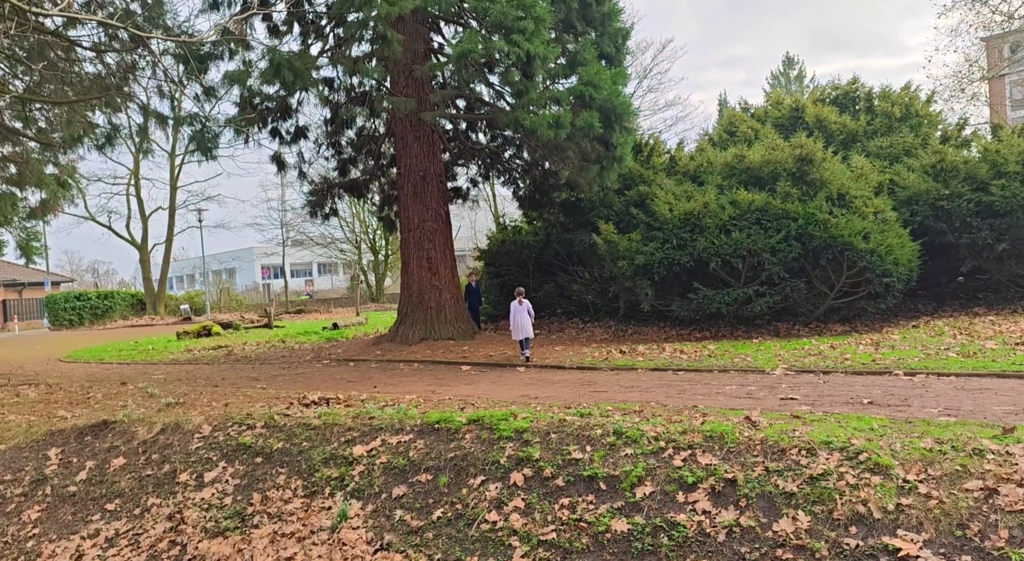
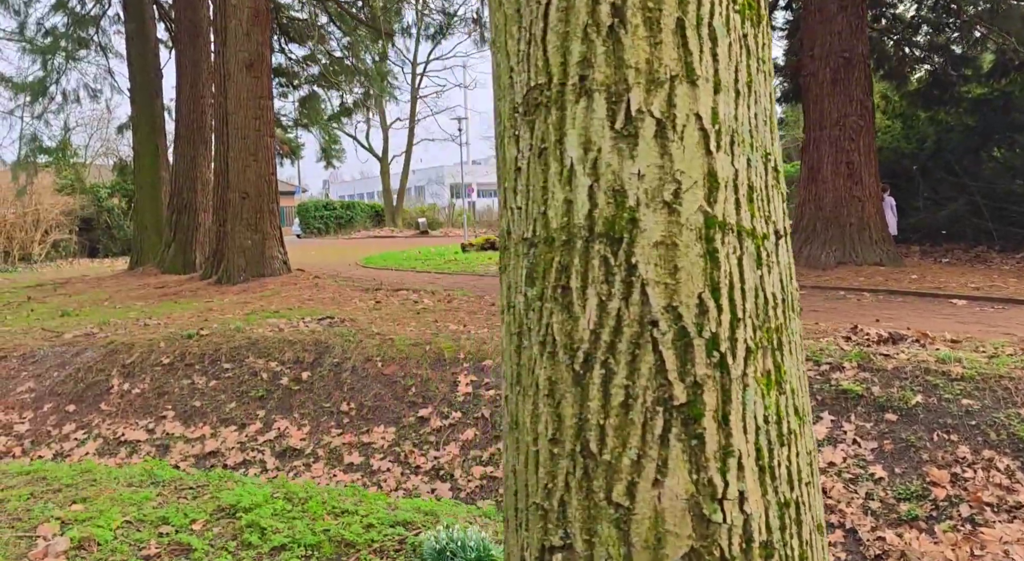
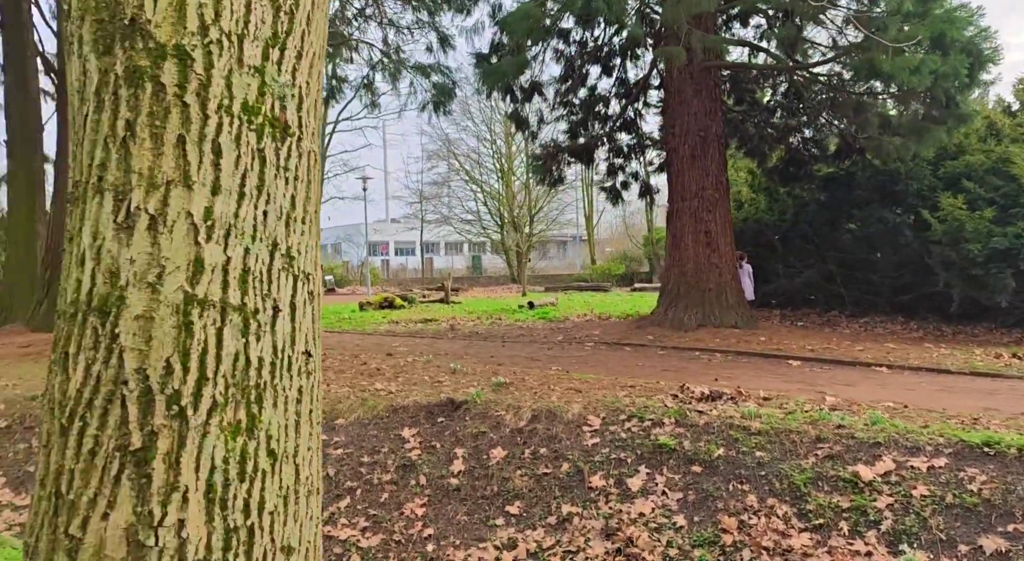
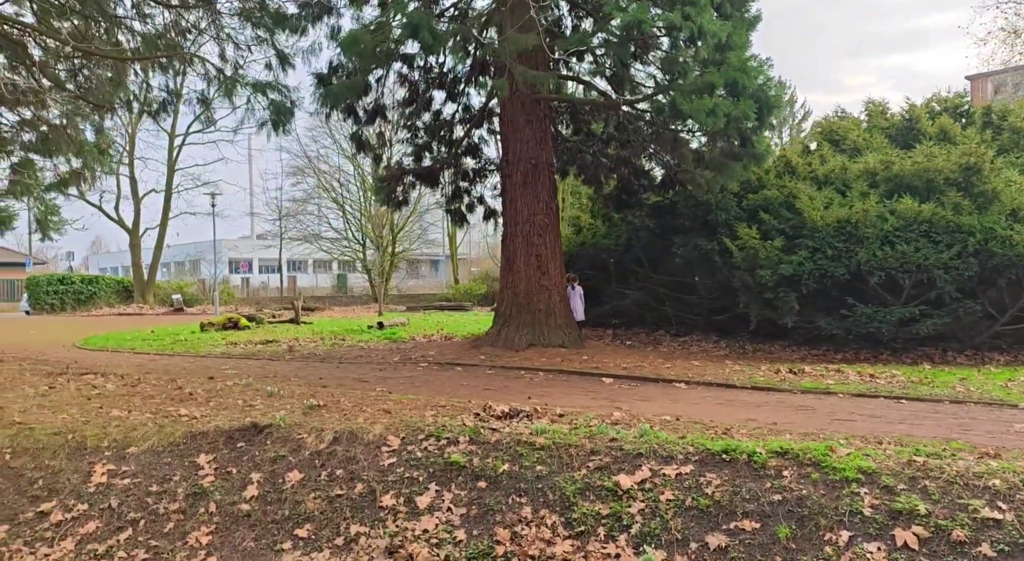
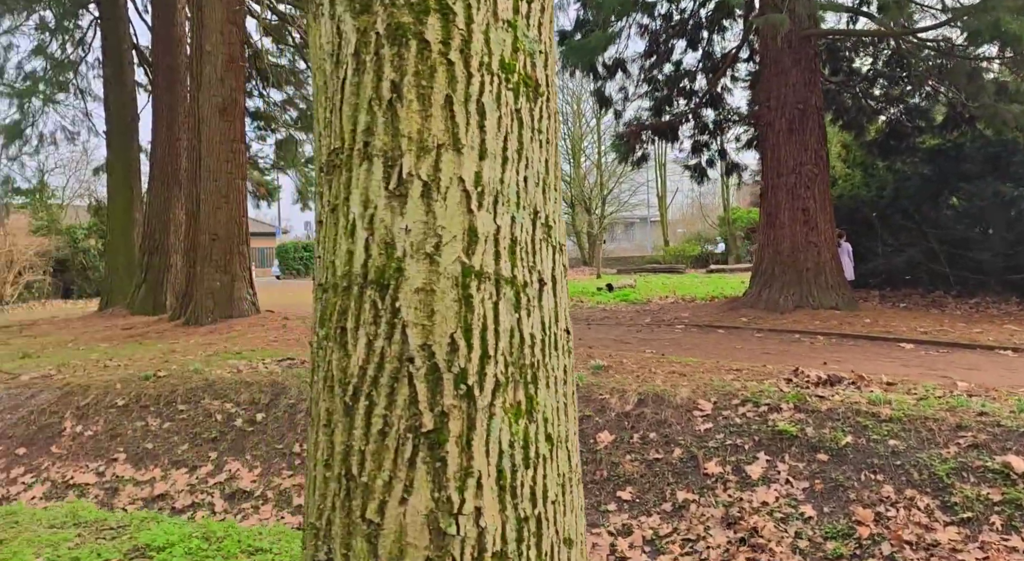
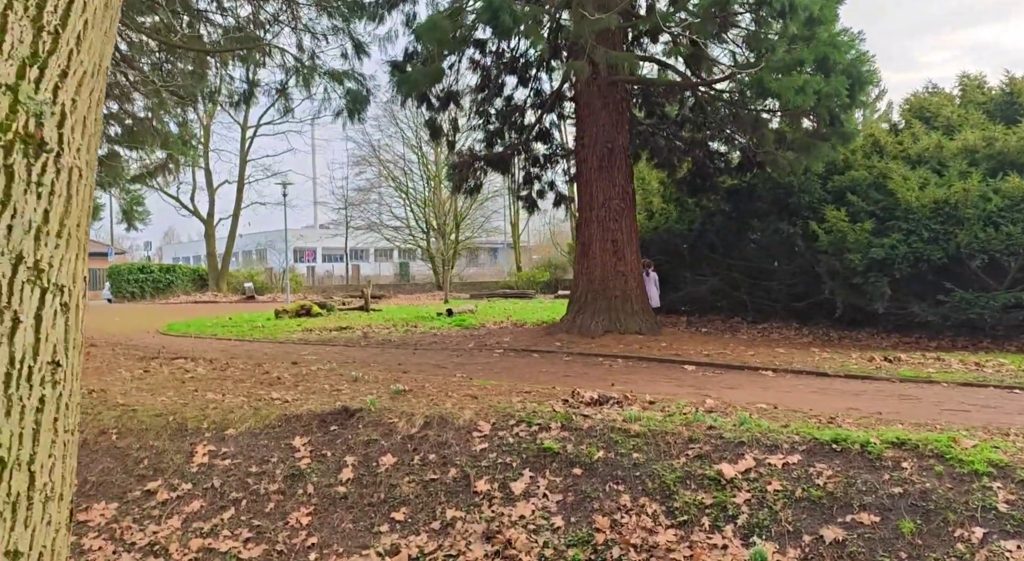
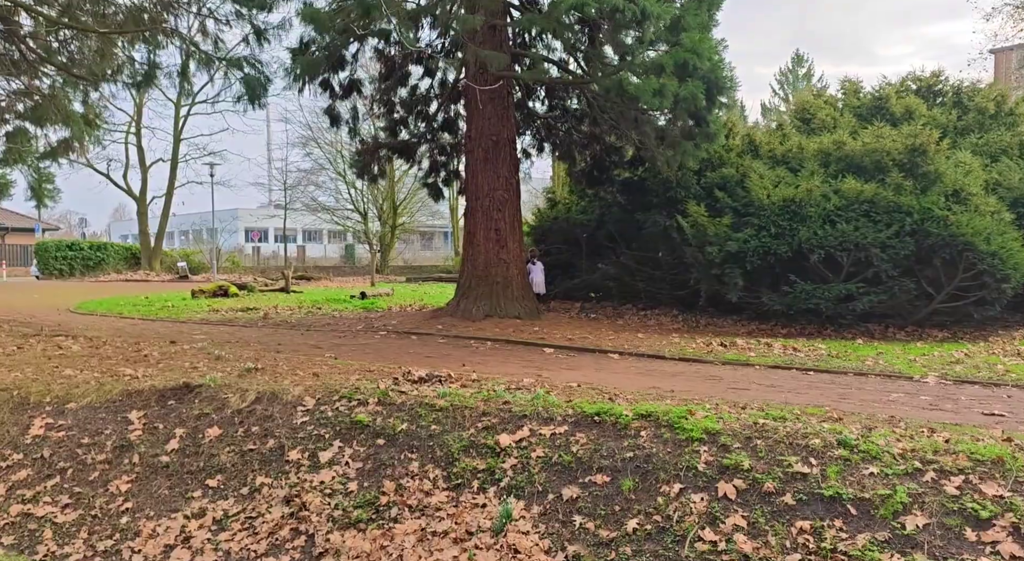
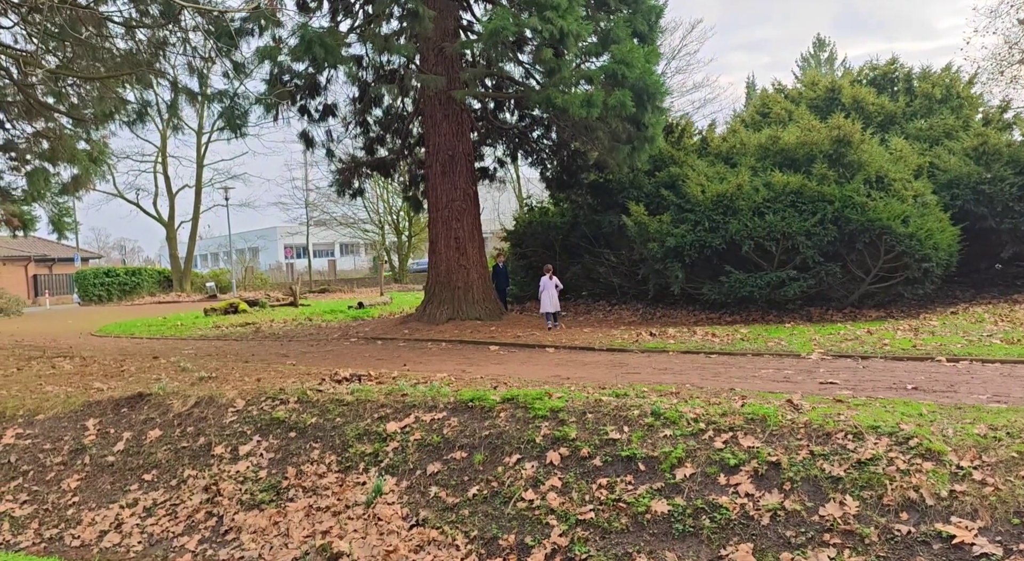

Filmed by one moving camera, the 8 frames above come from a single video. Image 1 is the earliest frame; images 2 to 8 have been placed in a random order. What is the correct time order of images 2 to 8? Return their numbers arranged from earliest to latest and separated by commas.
8, 7, 4, 6, 3, 5, 2
